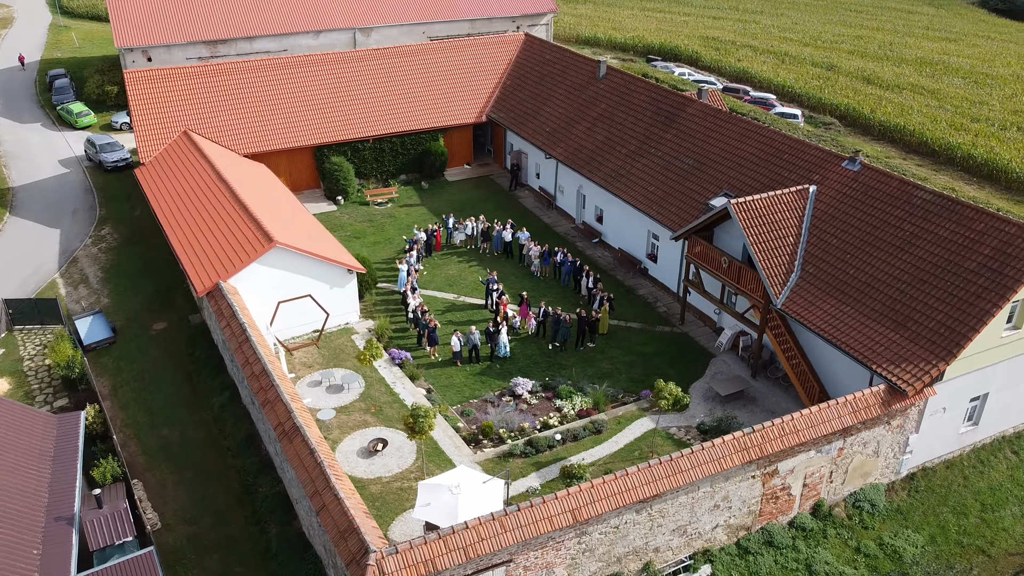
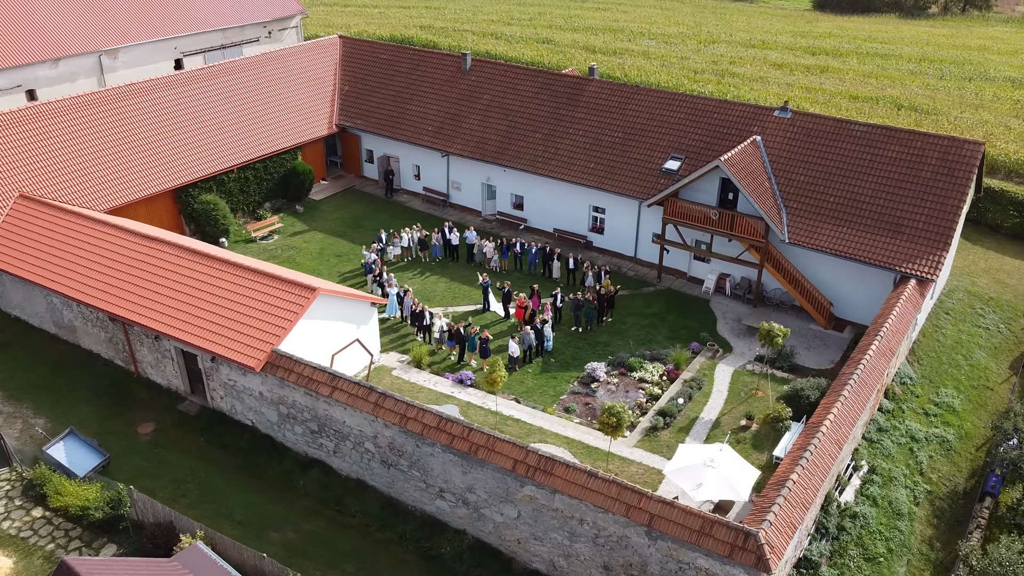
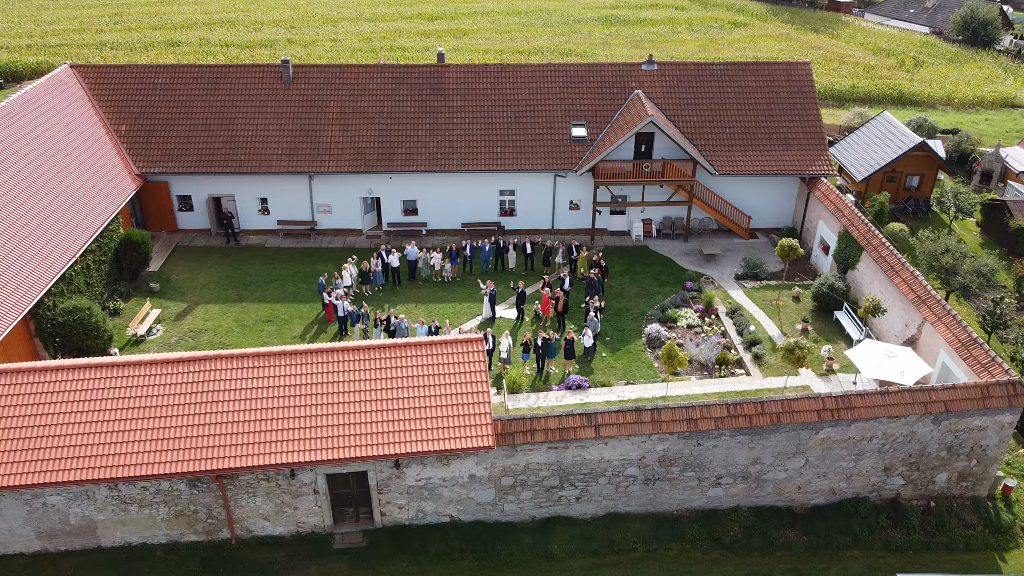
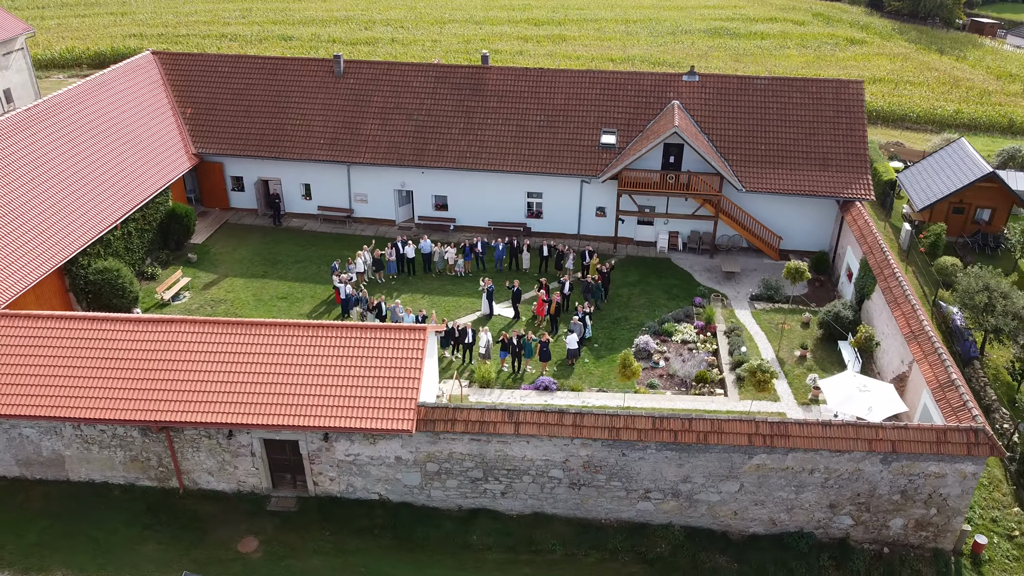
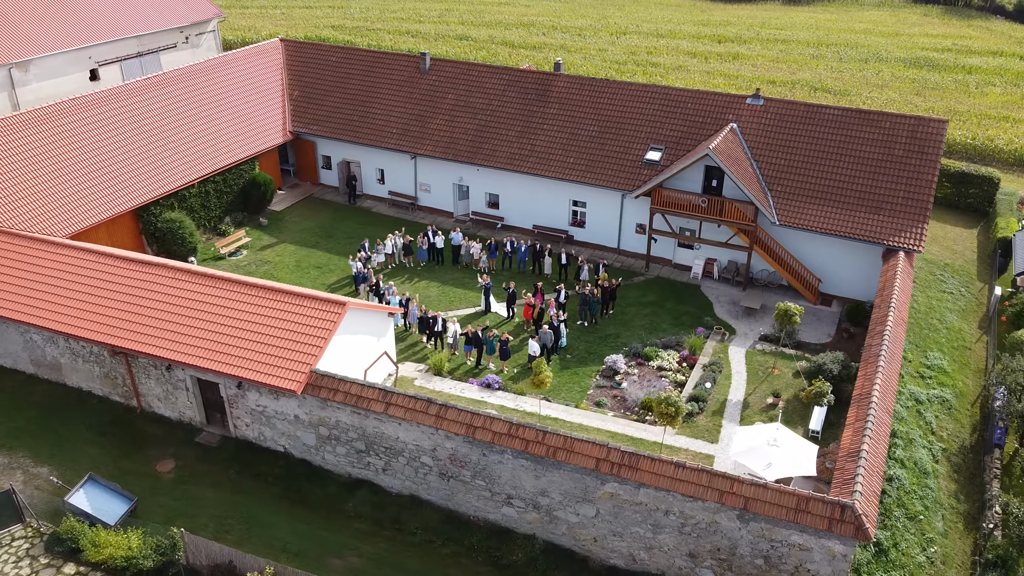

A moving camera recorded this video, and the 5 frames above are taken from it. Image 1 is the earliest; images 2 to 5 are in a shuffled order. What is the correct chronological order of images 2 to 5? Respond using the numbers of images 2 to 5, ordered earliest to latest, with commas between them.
2, 5, 4, 3
